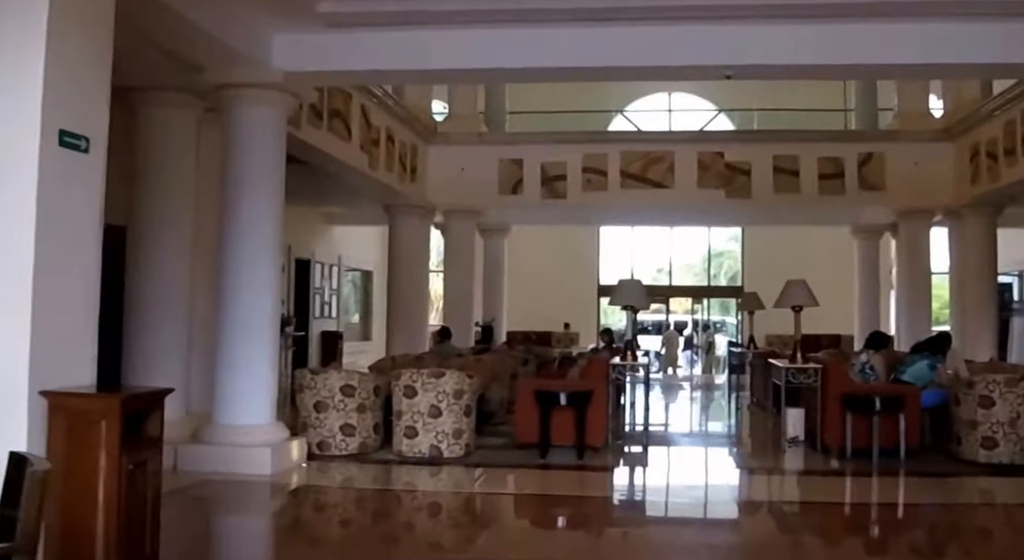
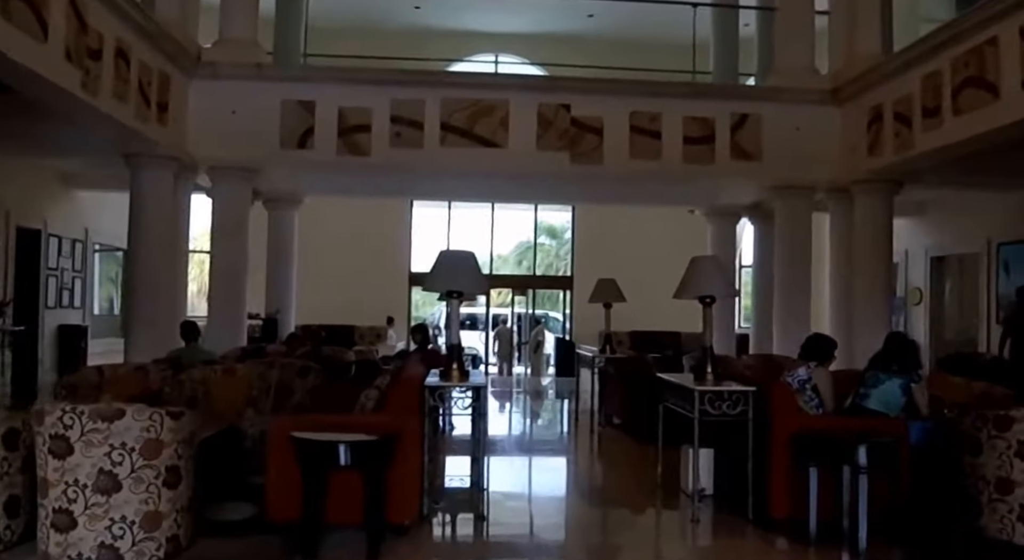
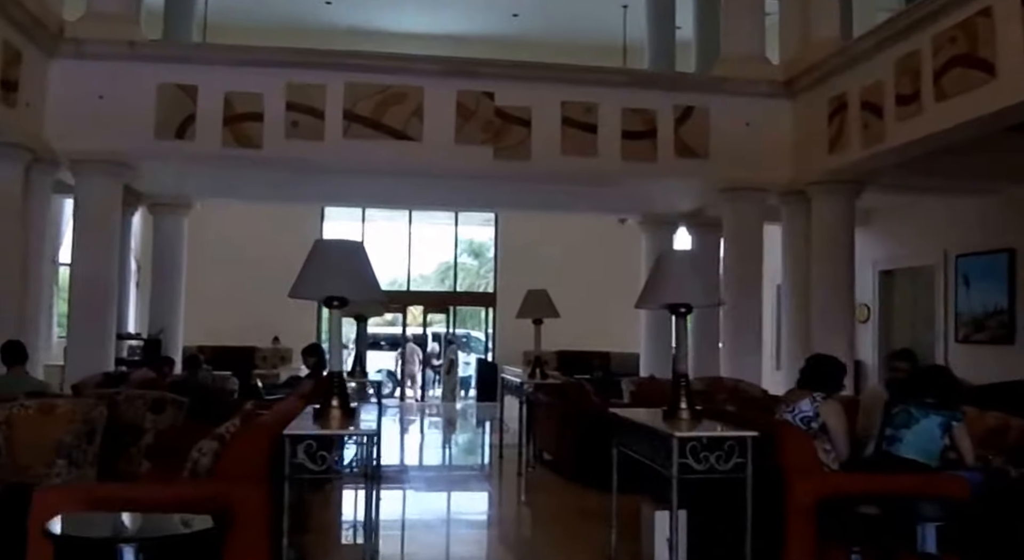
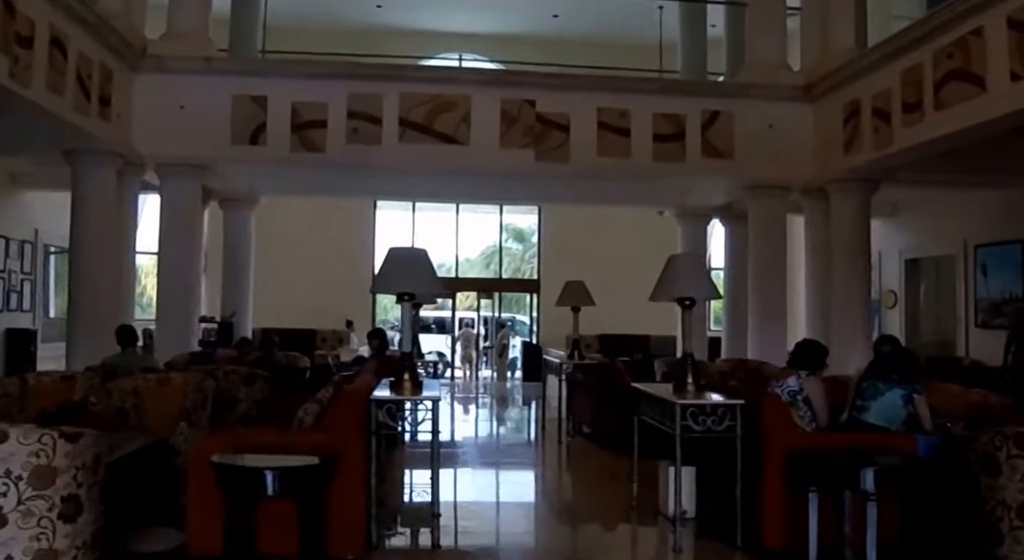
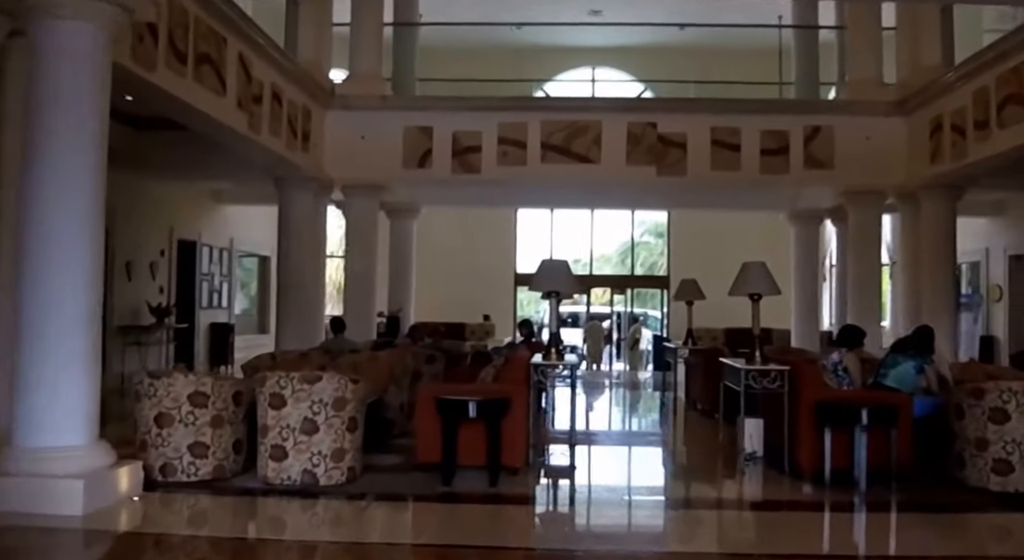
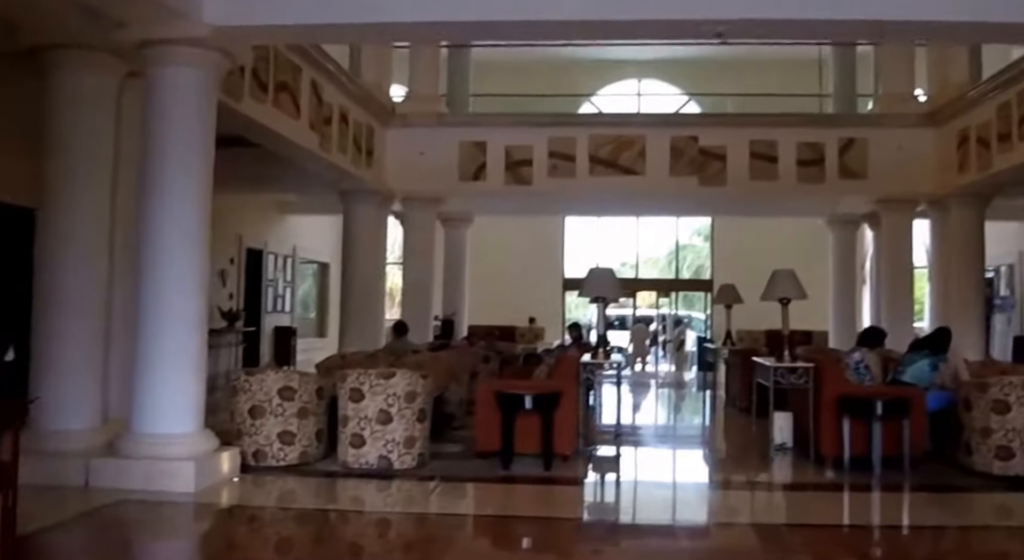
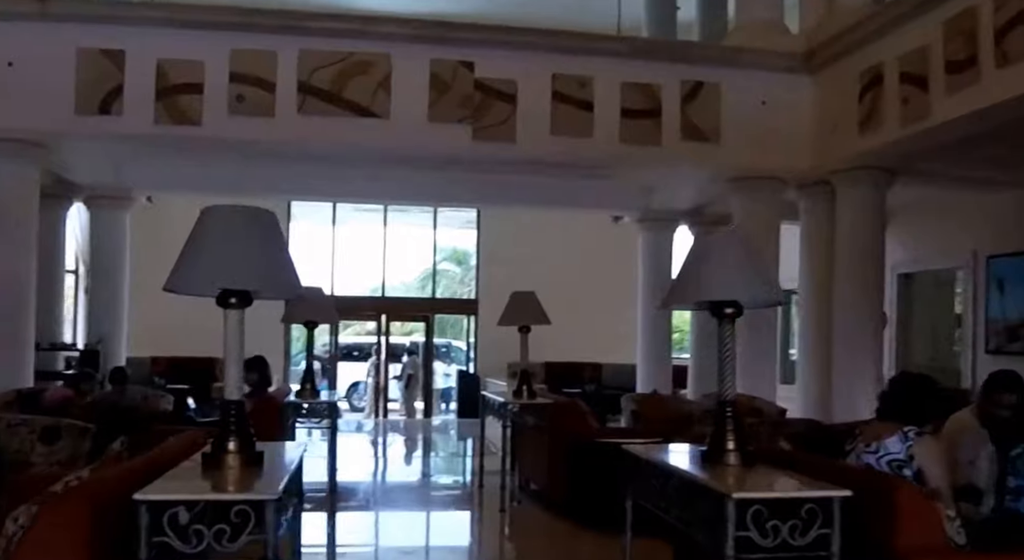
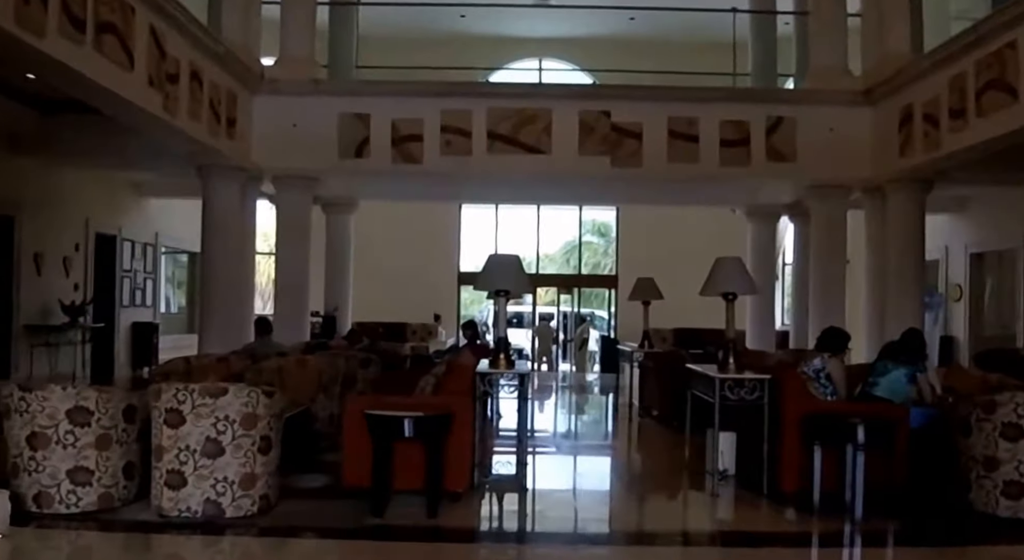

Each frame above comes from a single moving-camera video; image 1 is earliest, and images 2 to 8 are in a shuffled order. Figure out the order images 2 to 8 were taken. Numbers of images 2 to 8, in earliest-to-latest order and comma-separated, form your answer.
6, 5, 8, 2, 4, 3, 7
